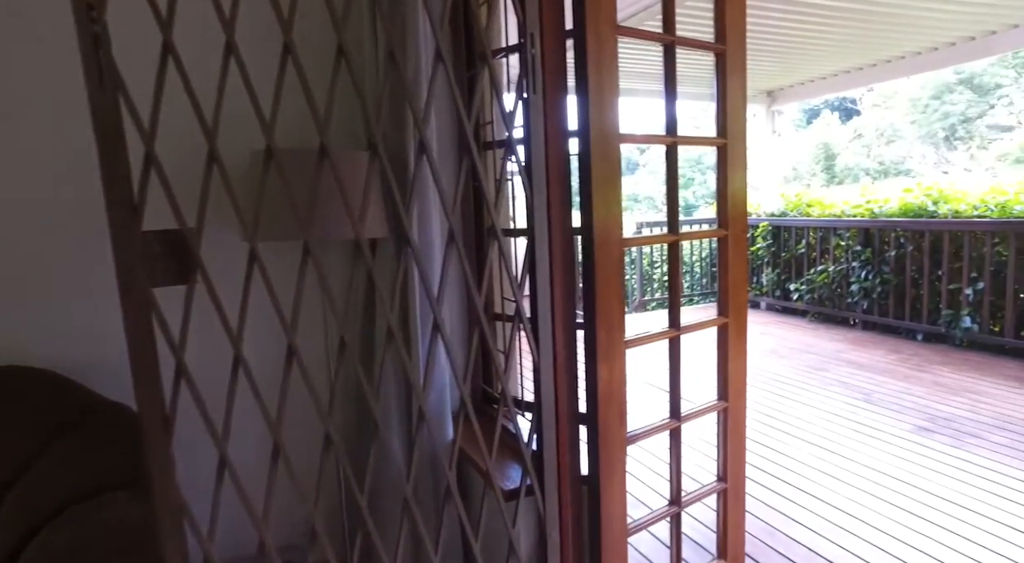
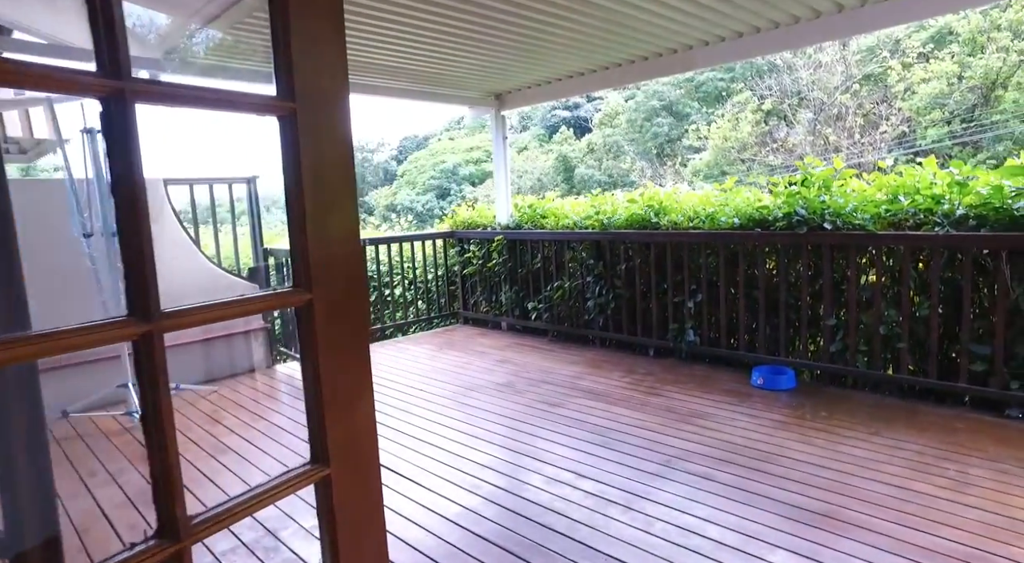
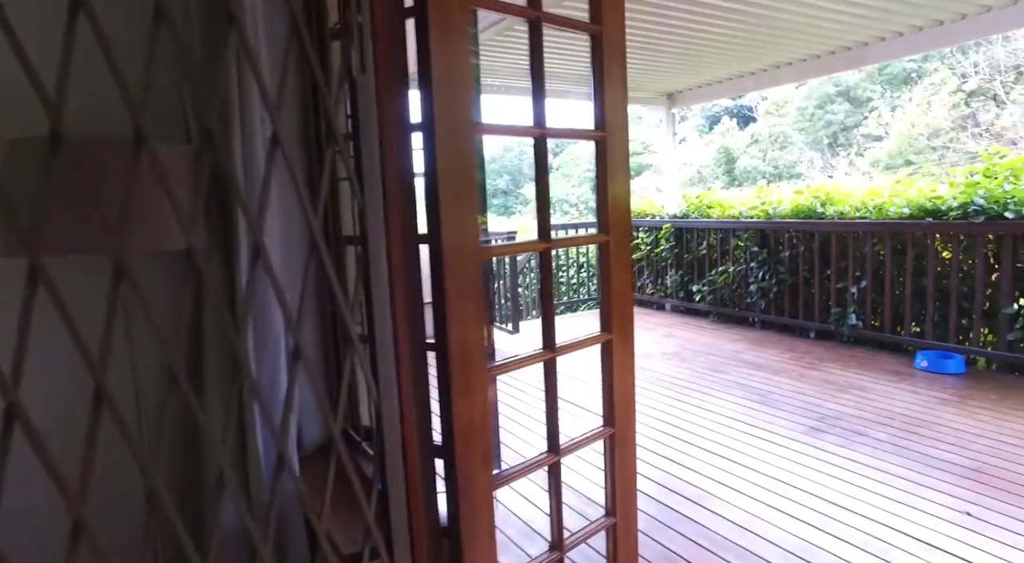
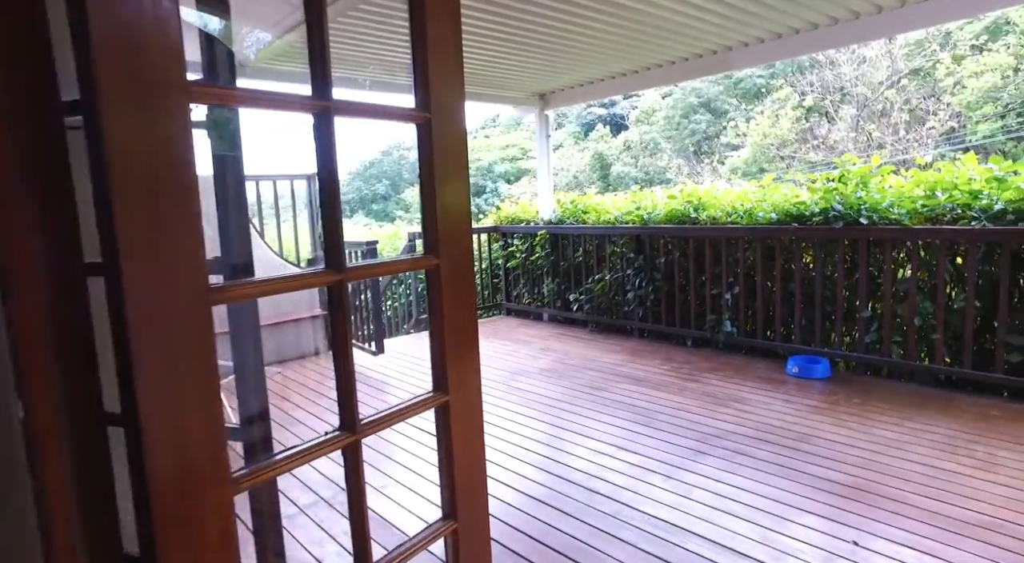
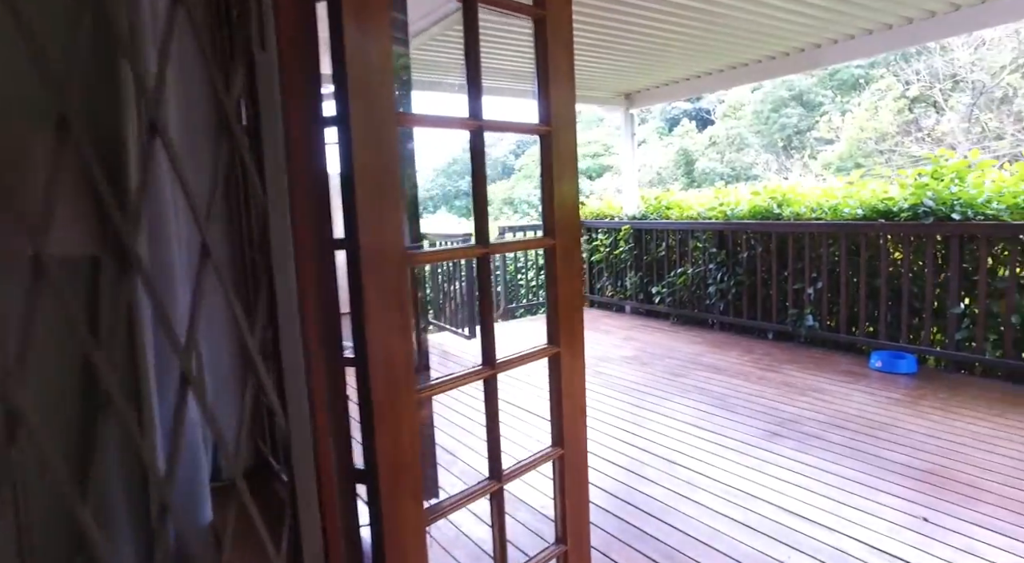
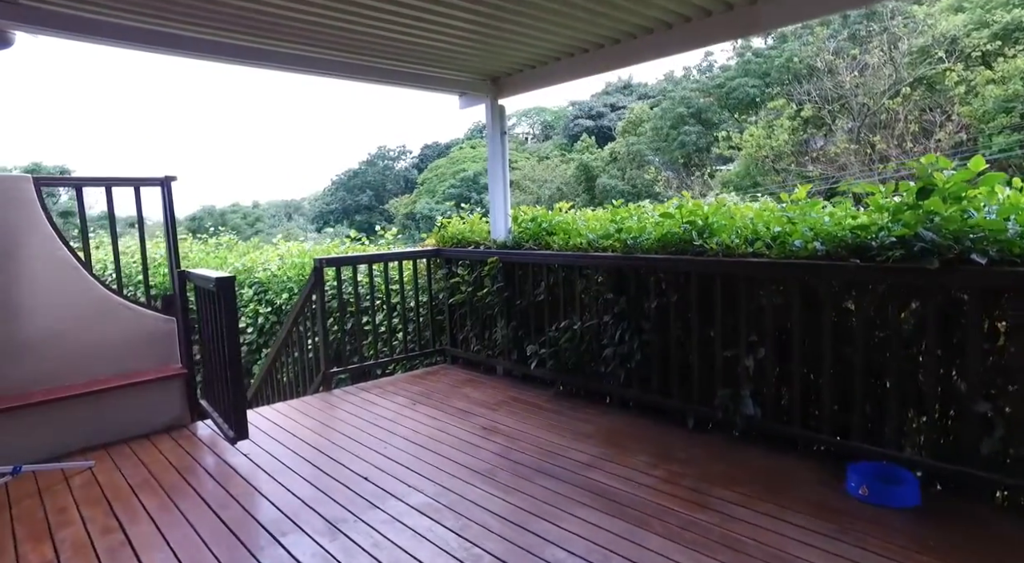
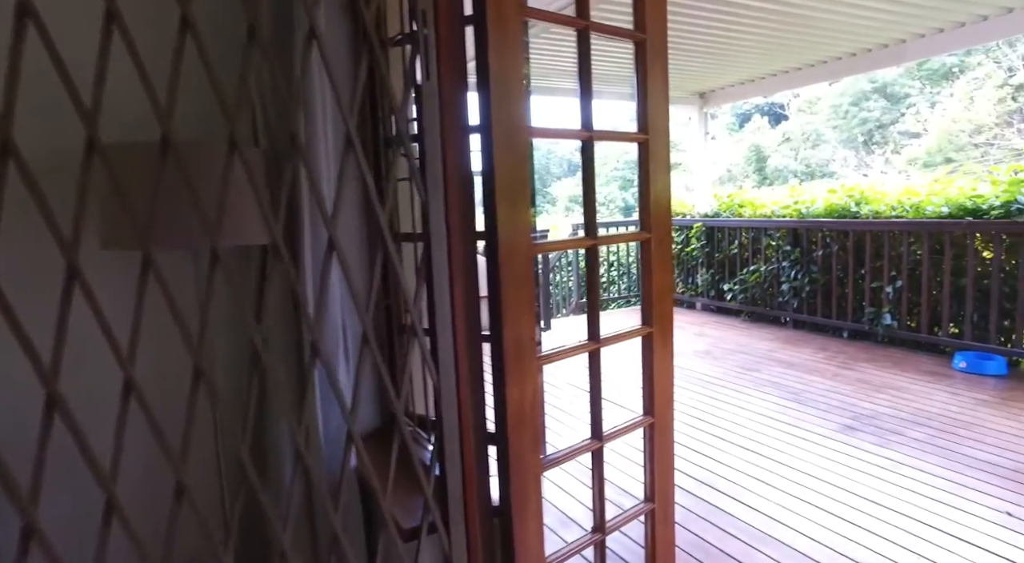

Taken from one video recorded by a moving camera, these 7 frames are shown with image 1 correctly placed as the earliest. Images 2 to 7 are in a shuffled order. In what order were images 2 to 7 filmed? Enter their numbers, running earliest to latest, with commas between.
7, 3, 5, 4, 2, 6
